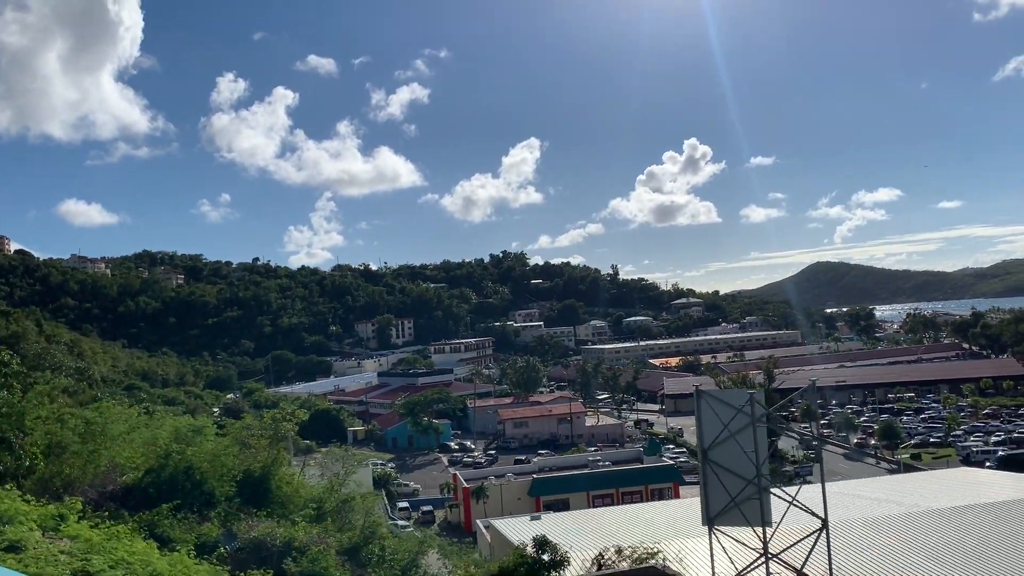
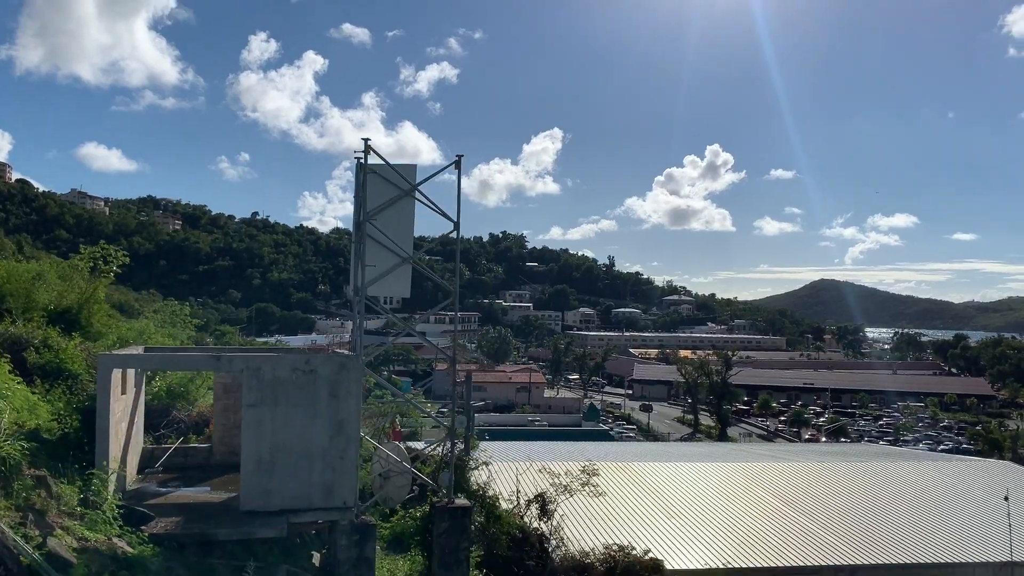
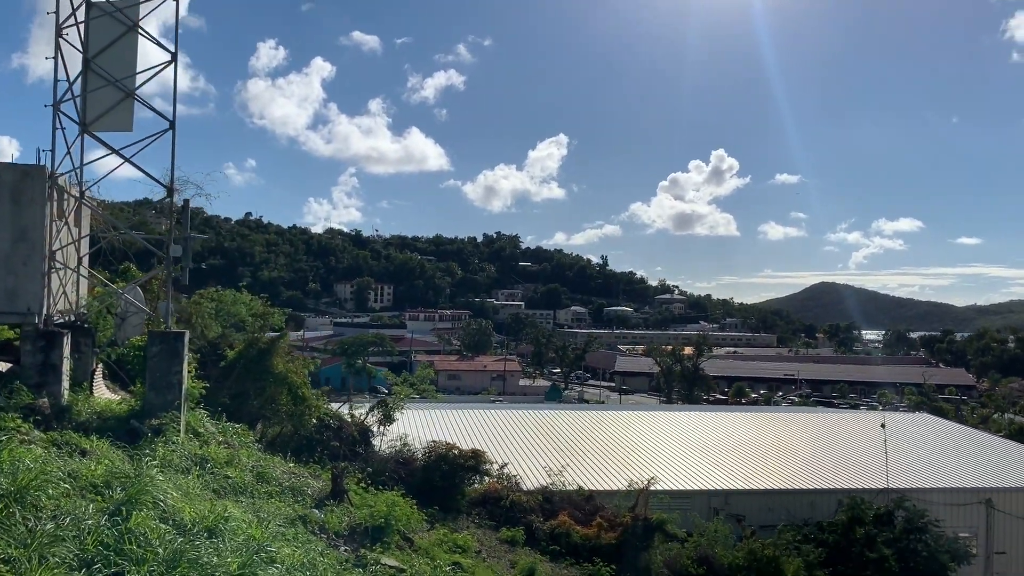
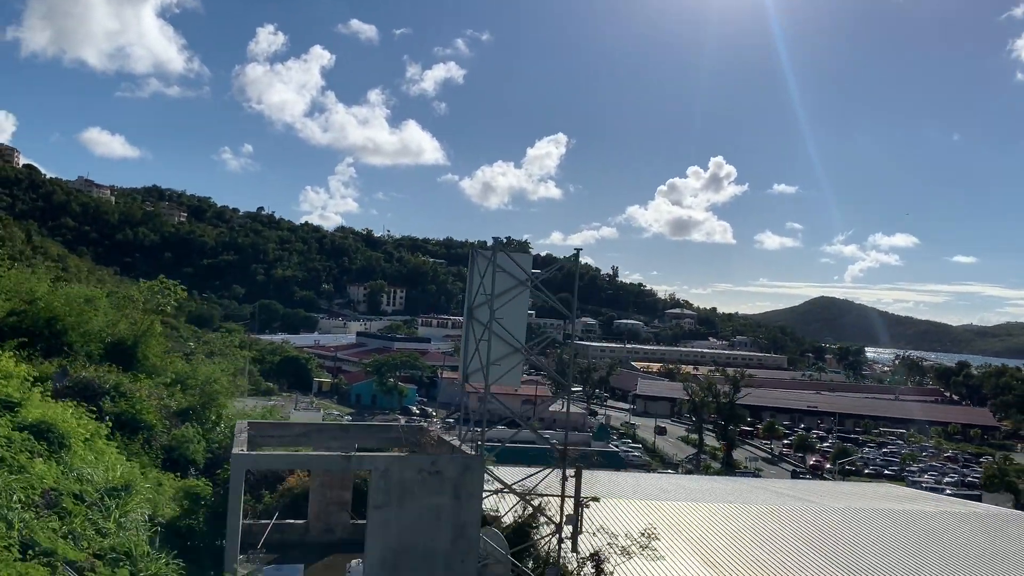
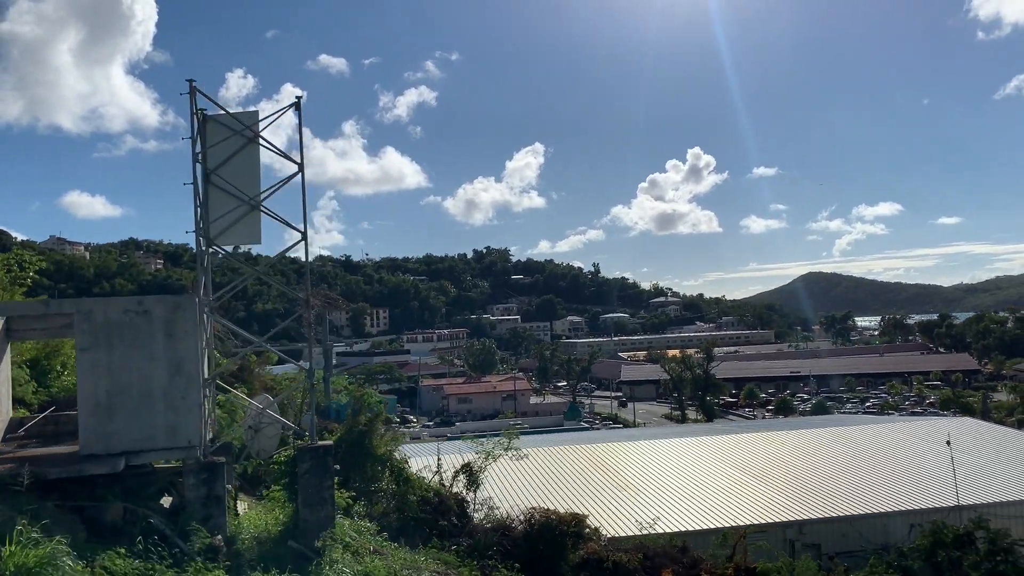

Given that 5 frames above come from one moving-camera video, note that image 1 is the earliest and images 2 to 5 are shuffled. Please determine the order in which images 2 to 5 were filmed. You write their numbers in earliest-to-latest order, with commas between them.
4, 2, 5, 3
